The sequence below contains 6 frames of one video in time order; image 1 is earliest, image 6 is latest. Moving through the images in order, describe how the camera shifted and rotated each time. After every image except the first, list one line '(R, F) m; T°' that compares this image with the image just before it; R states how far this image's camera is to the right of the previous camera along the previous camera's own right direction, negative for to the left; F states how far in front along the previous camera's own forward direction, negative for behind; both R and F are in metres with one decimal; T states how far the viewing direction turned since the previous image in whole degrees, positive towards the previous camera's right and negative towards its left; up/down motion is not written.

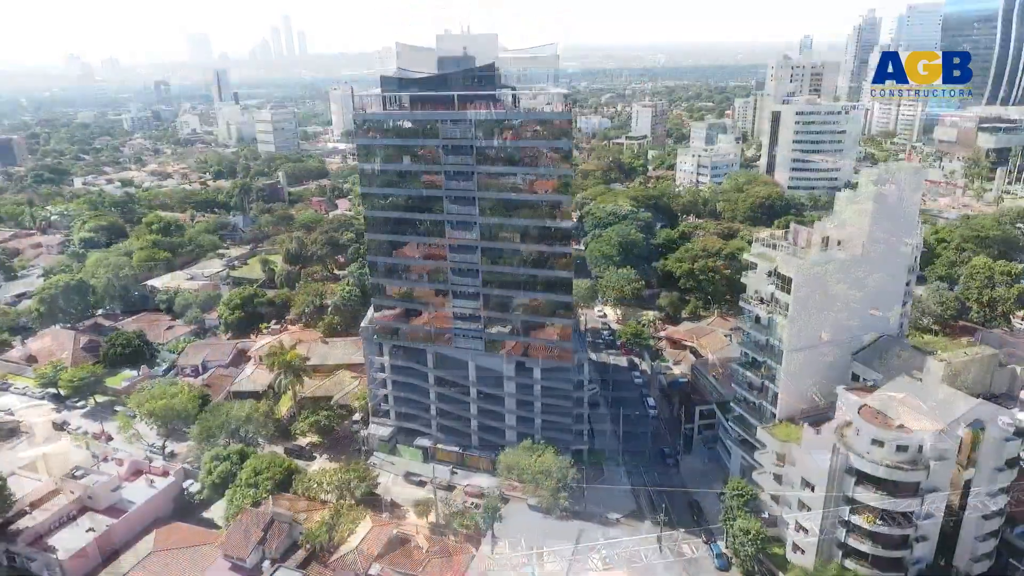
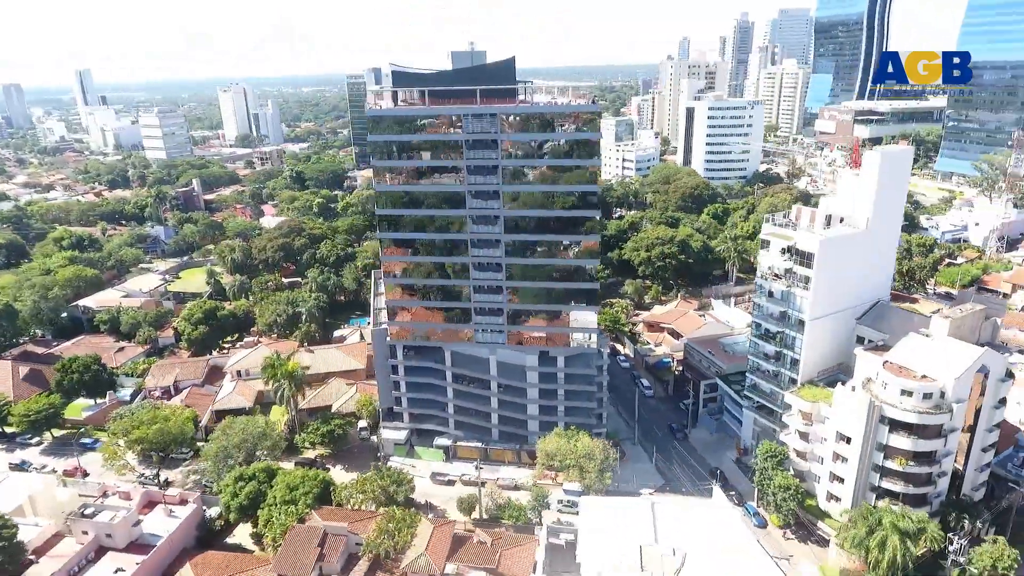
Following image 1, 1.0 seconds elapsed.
(-9.4, +0.2) m; +10°
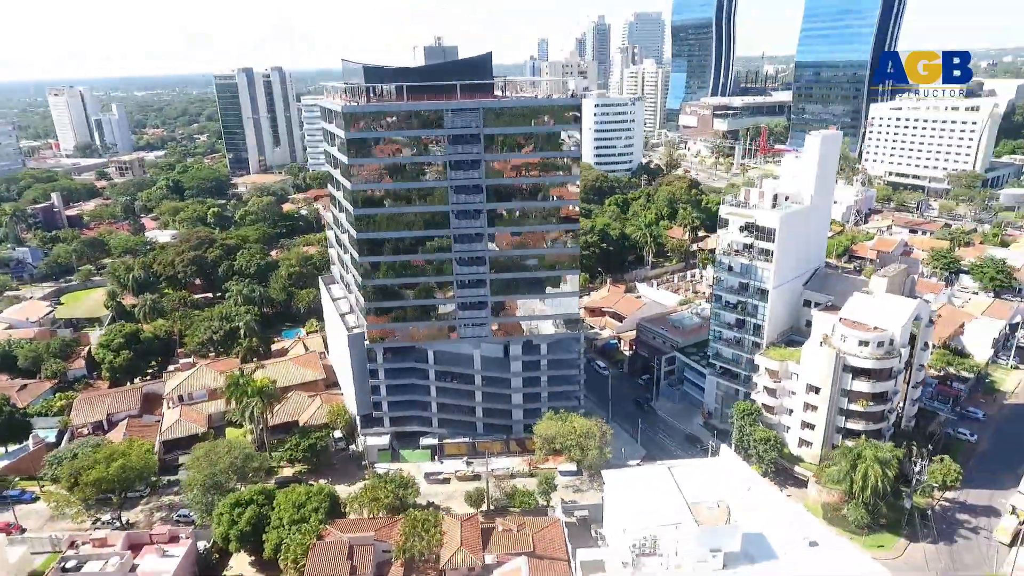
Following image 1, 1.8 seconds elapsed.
(-8.5, +0.1) m; +12°
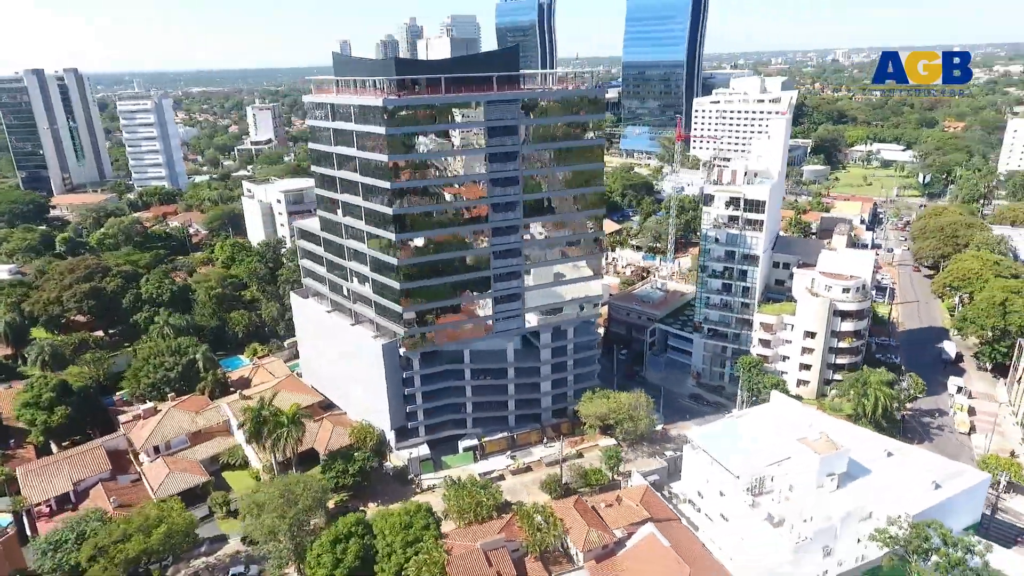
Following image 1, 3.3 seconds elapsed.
(-16.7, +2.1) m; +17°
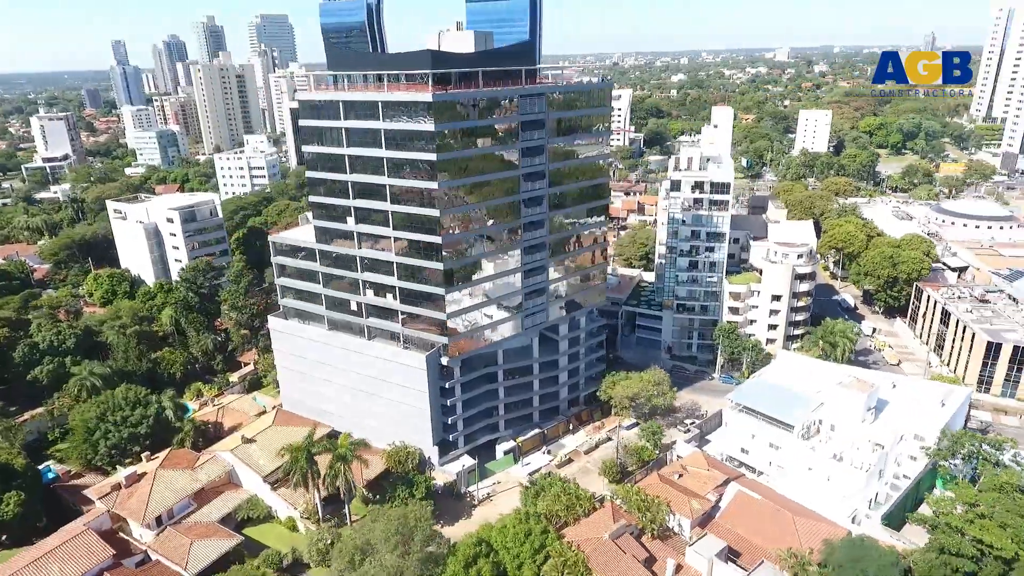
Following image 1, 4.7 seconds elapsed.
(-15.6, +2.8) m; +17°
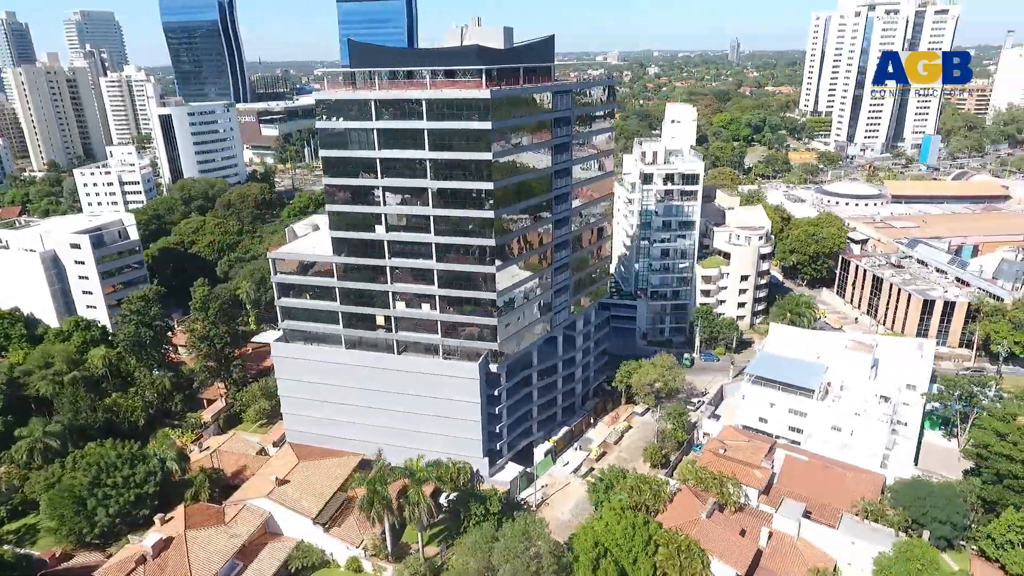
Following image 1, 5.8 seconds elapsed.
(-12.6, +2.3) m; +13°
